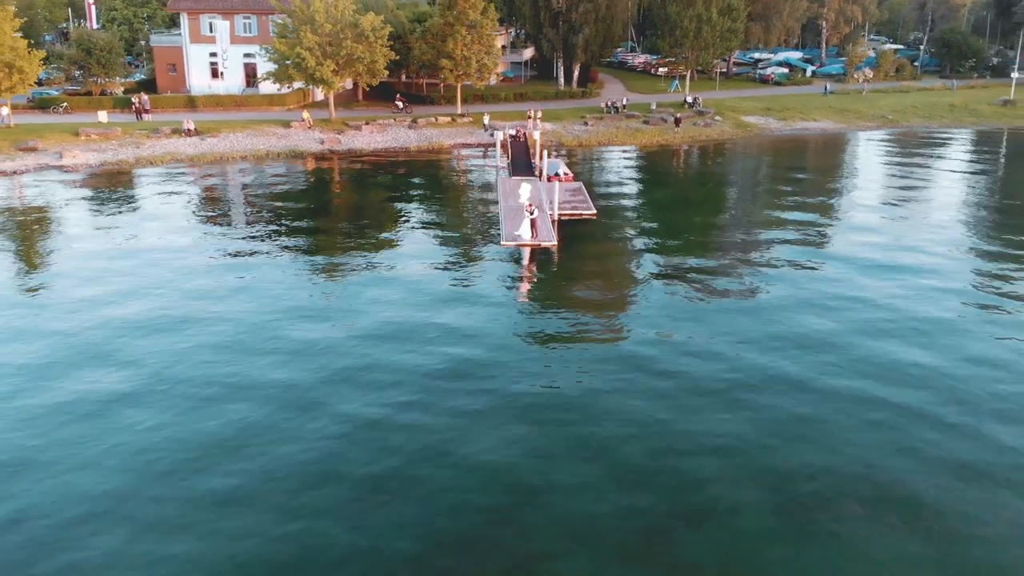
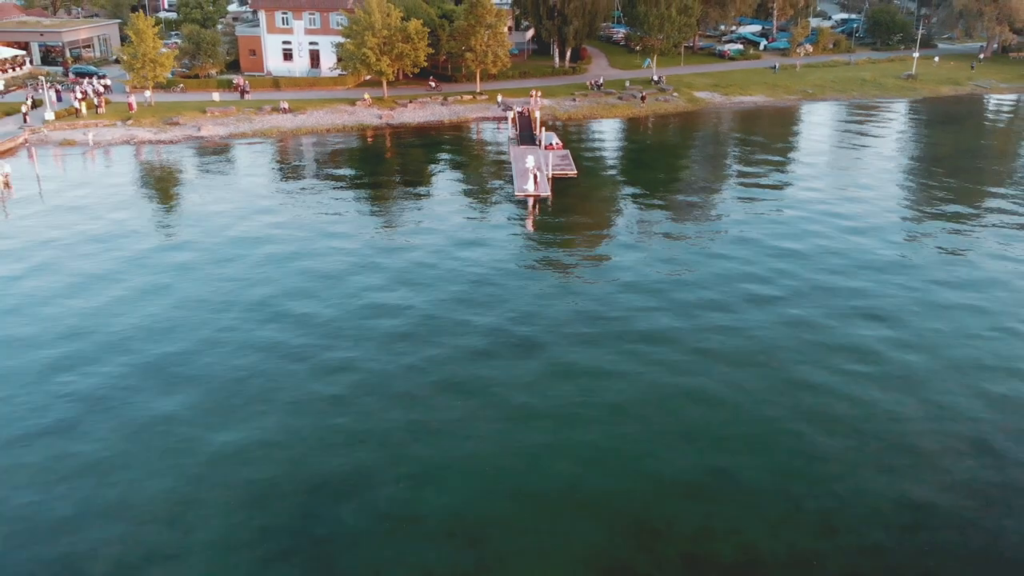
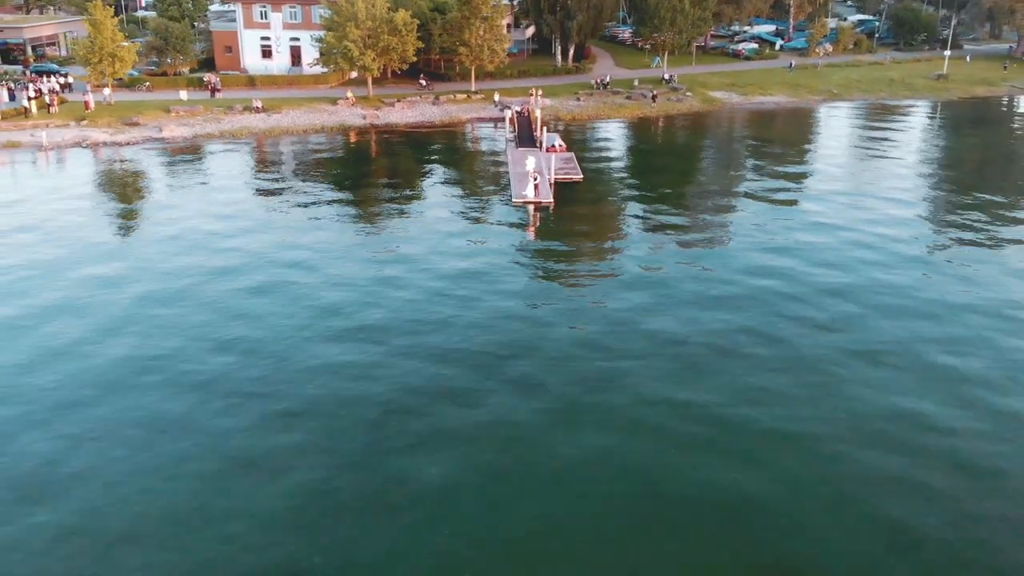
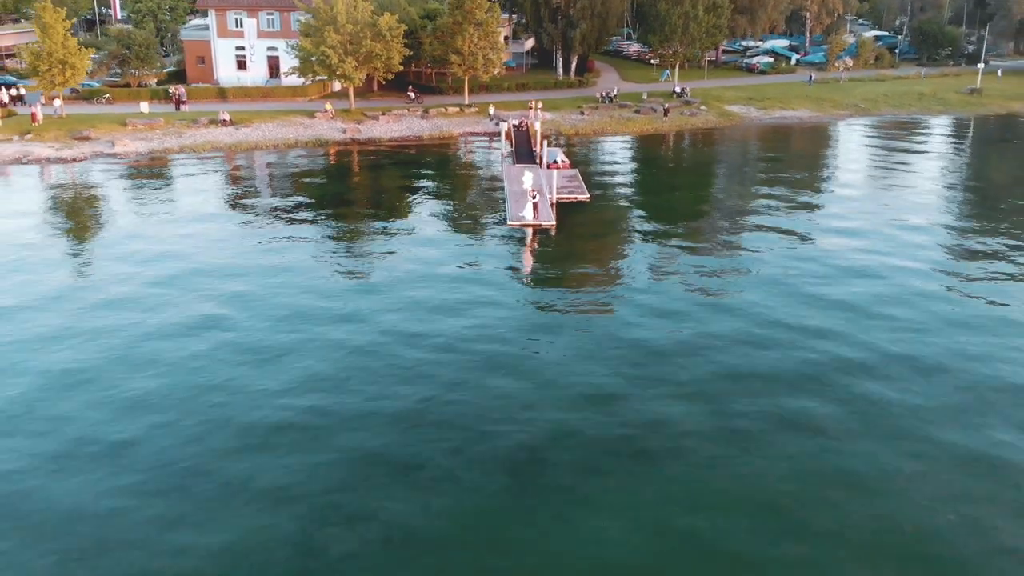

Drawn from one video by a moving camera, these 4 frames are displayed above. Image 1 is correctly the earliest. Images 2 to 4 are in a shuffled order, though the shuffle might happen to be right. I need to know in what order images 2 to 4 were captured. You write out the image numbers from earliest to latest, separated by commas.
4, 3, 2
